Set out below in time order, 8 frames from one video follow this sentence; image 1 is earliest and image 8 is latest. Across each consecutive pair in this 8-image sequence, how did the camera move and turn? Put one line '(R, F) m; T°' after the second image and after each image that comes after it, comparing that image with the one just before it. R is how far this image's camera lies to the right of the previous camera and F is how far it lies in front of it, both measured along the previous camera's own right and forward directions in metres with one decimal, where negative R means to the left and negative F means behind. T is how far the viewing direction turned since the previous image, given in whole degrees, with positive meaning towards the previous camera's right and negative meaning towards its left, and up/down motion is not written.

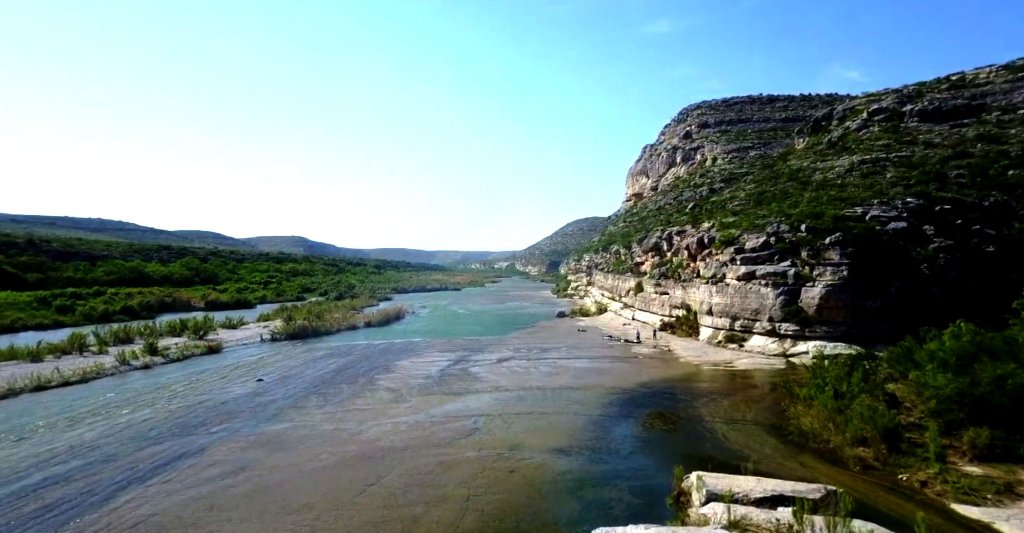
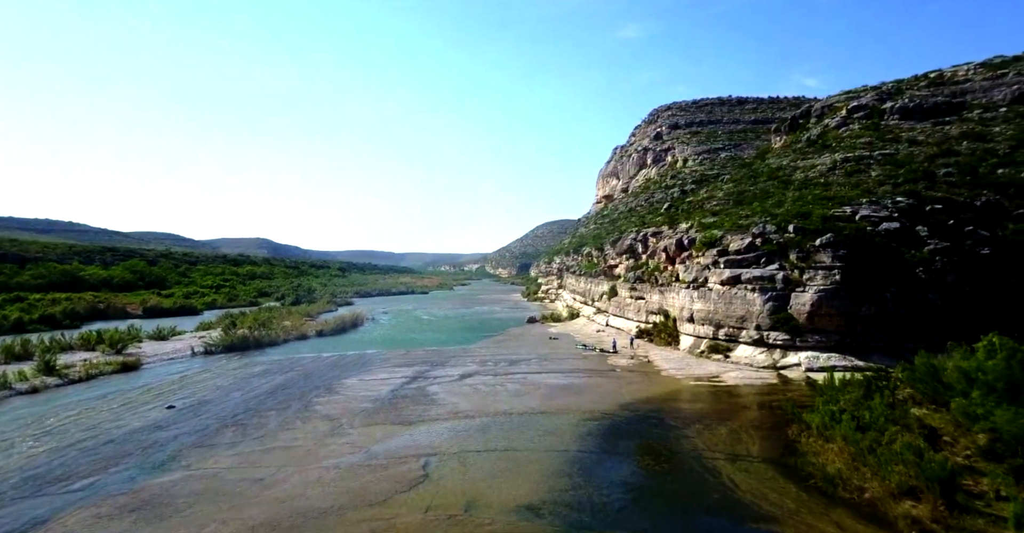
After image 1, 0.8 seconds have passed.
(+0.2, +2.4) m; +3°
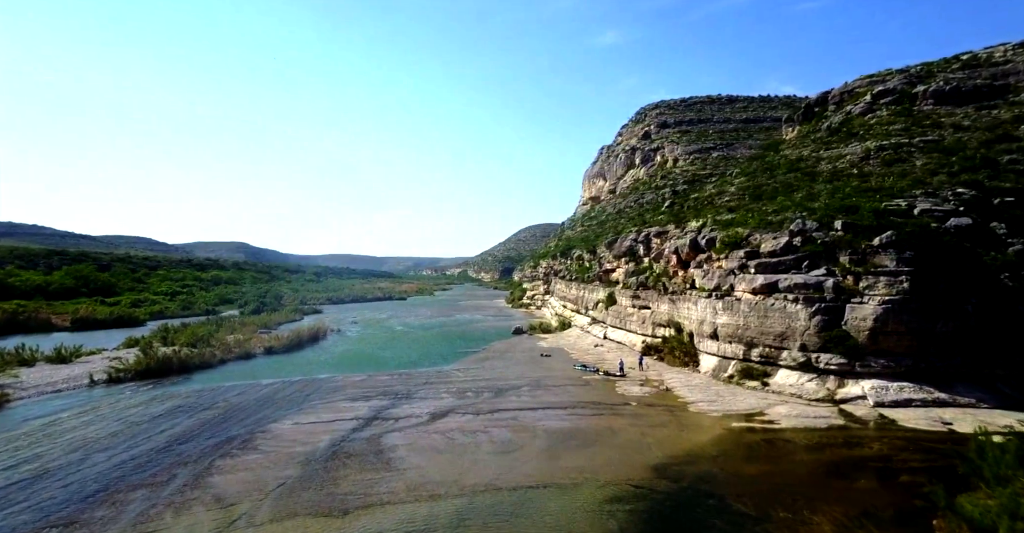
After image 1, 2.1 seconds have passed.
(-0.1, +4.6) m; +2°
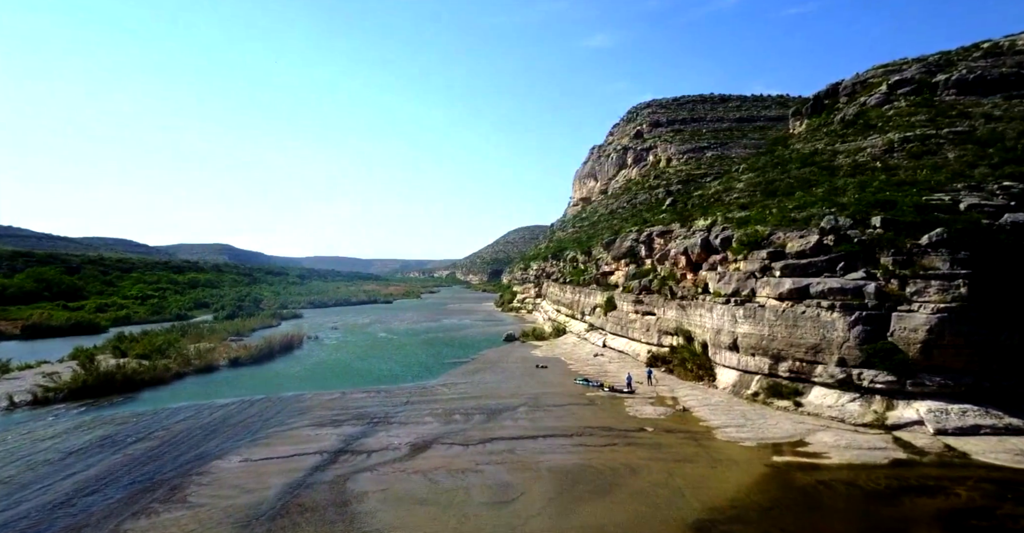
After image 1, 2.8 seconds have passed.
(-0.2, +2.5) m; +1°
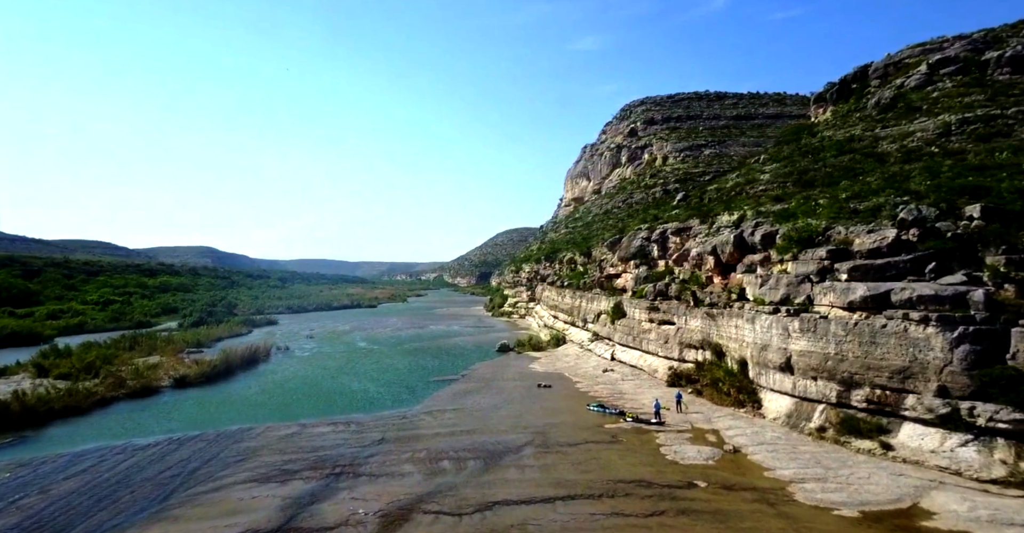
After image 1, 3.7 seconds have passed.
(-0.4, +3.6) m; +1°
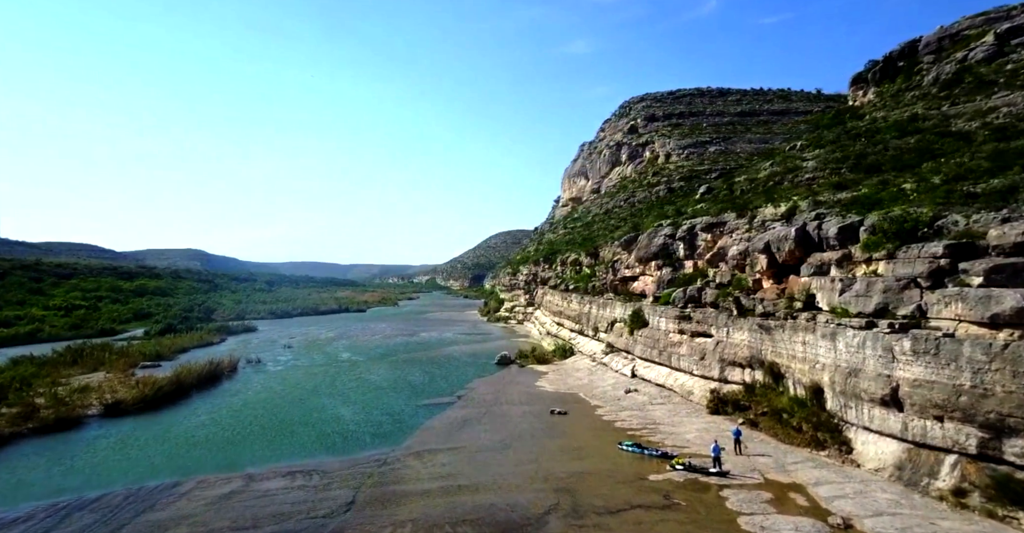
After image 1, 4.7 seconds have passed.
(-0.5, +3.8) m; +1°
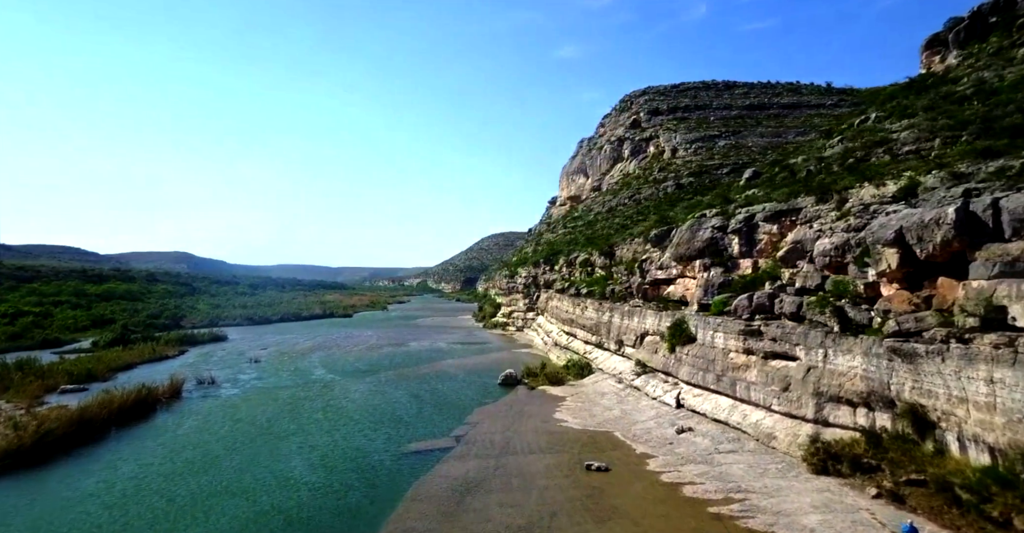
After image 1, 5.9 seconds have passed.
(-0.7, +5.1) m; +1°
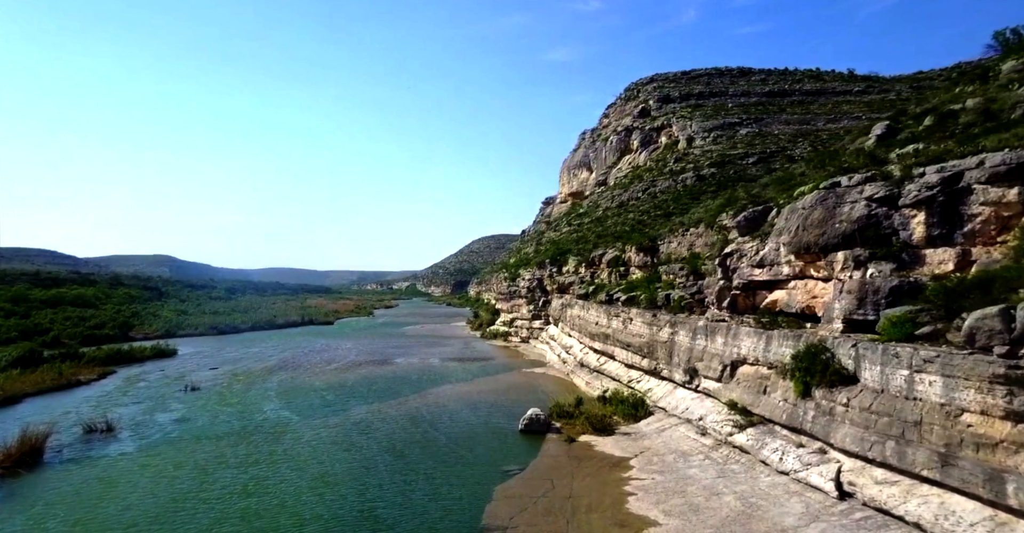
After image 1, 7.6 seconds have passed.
(-1.2, +7.7) m; +1°
